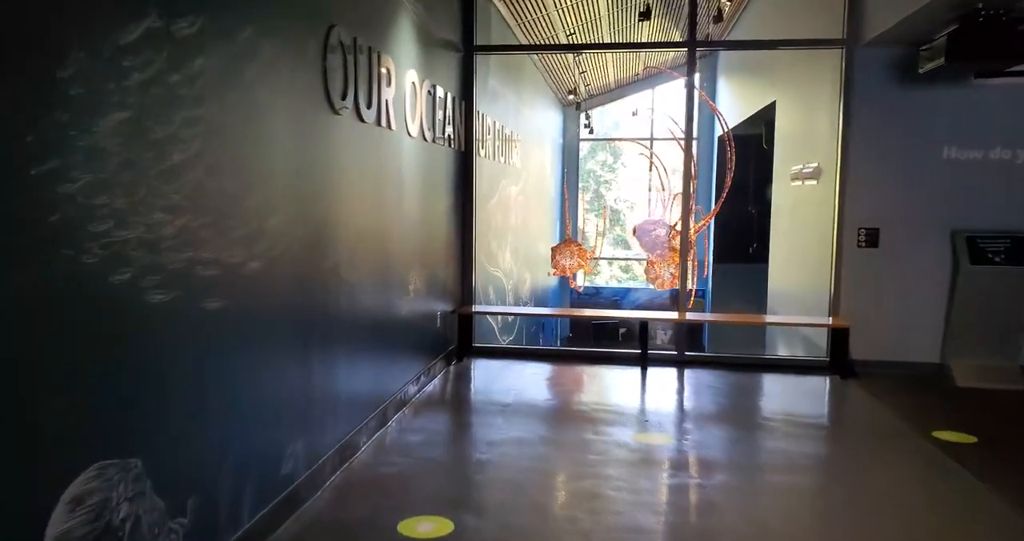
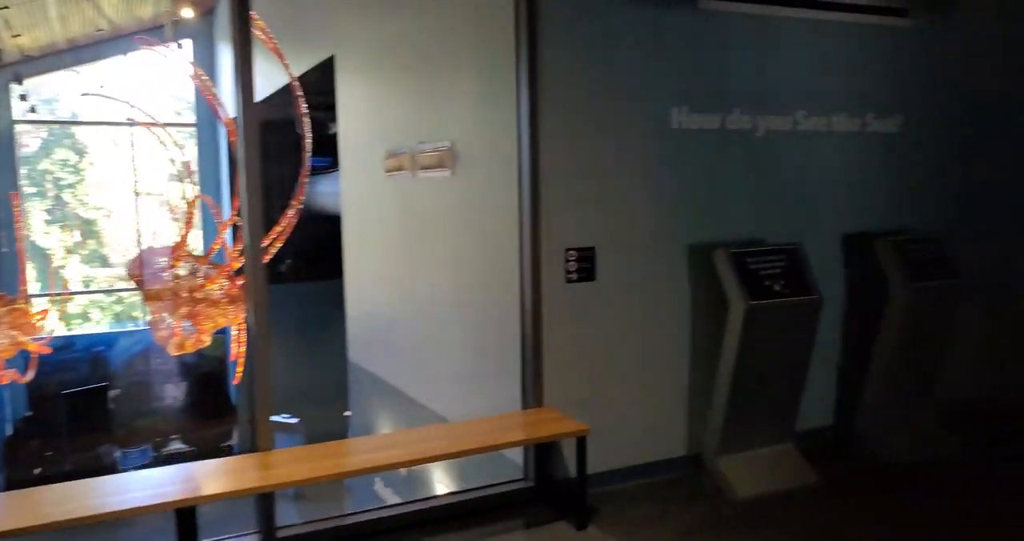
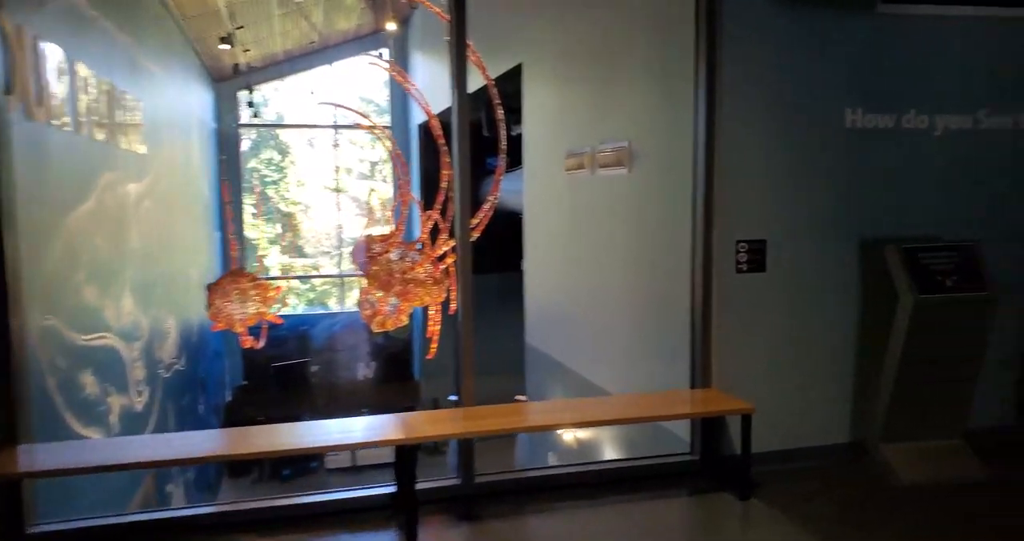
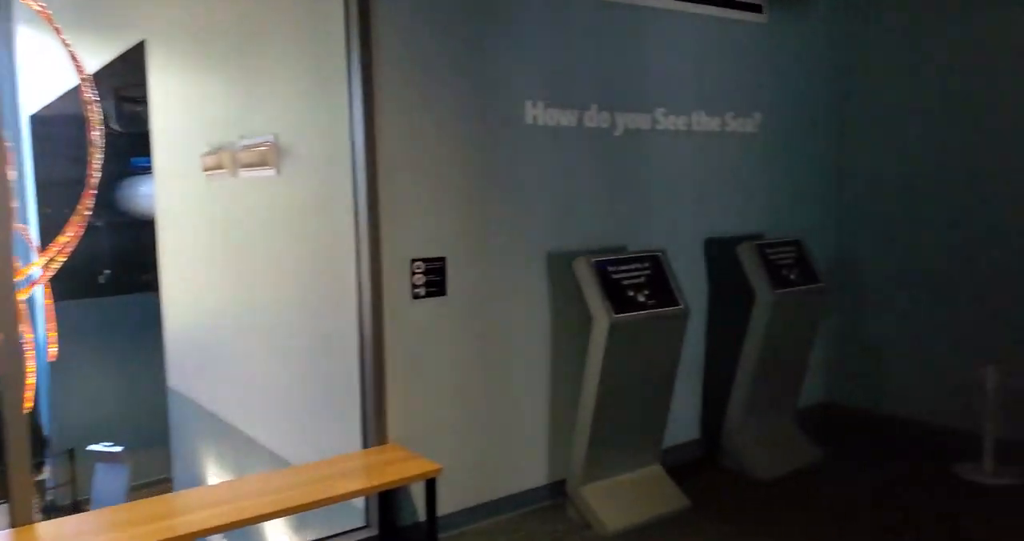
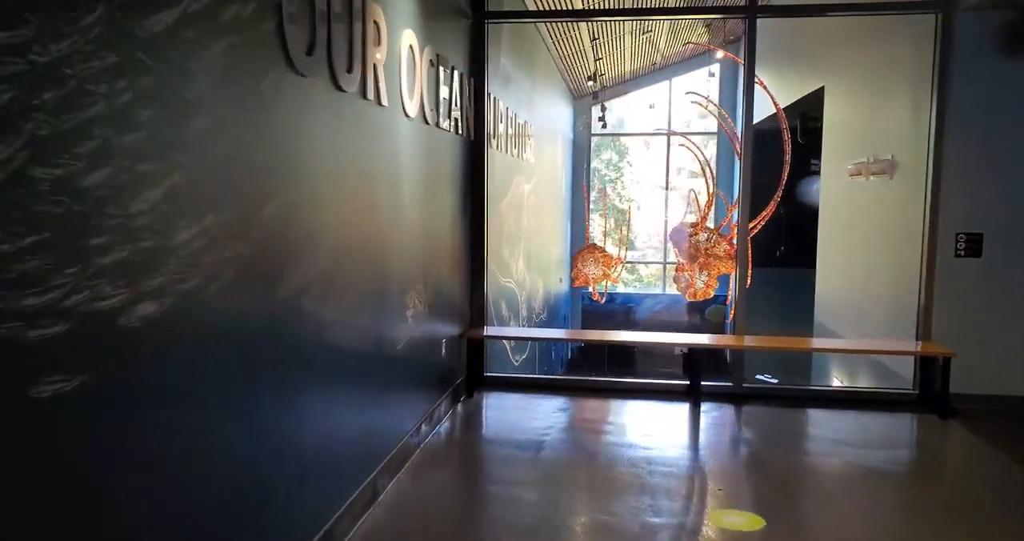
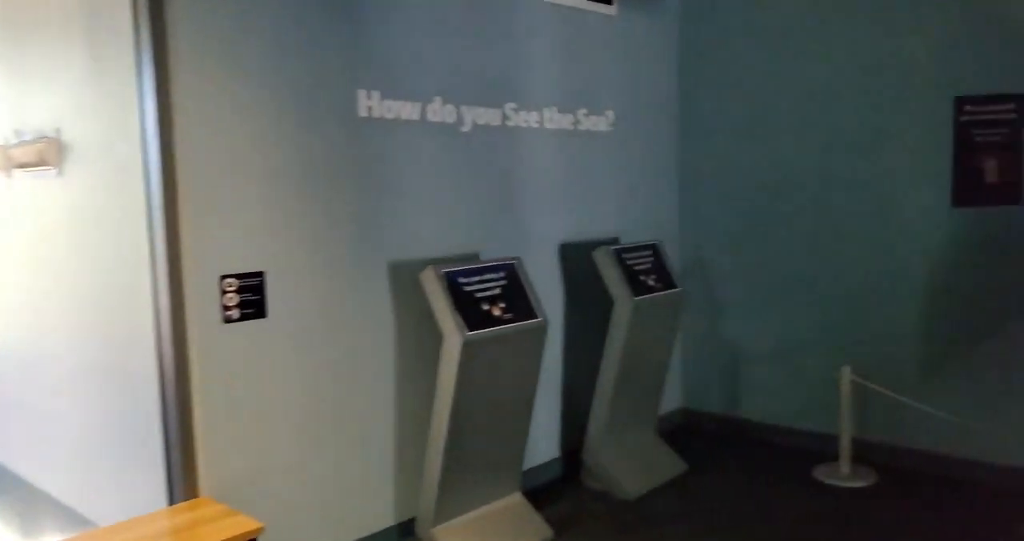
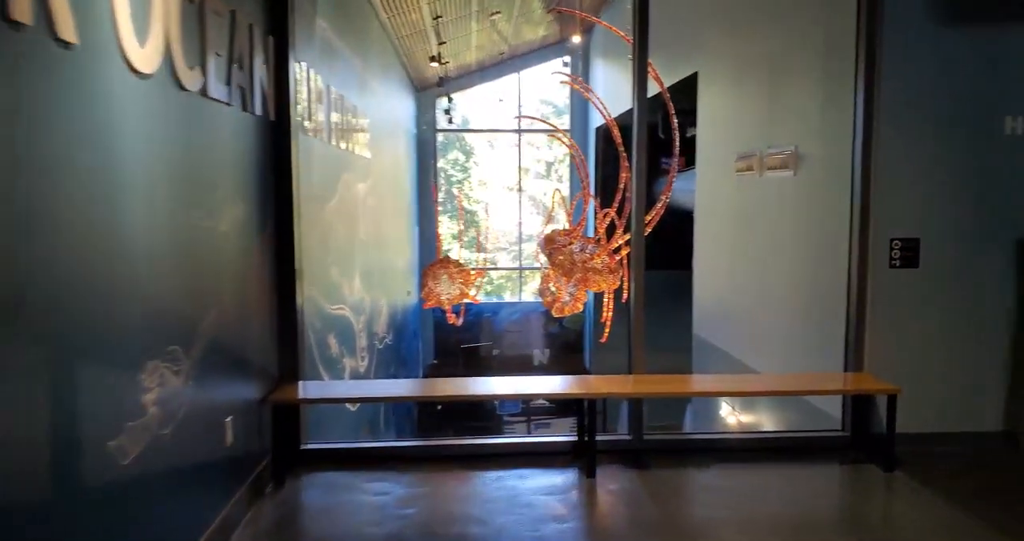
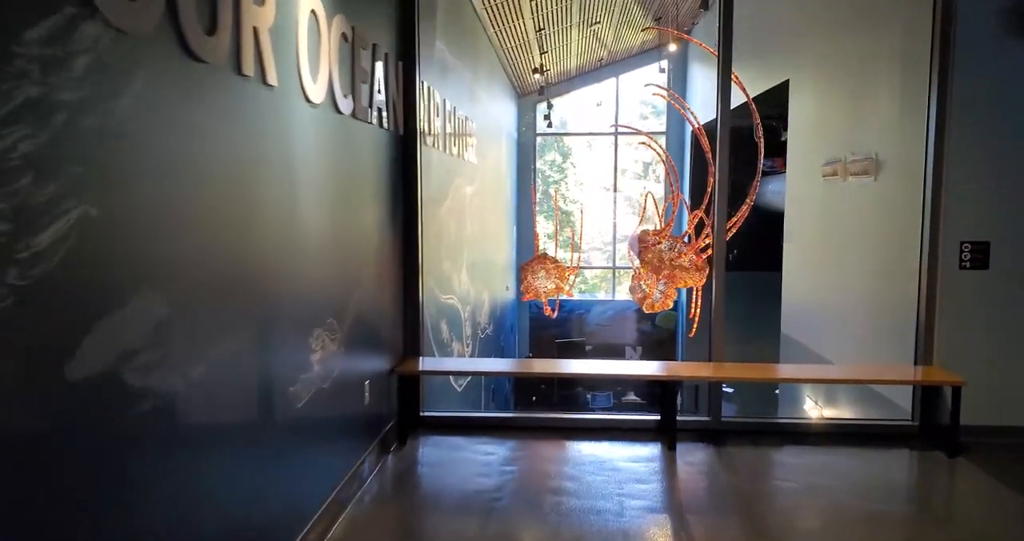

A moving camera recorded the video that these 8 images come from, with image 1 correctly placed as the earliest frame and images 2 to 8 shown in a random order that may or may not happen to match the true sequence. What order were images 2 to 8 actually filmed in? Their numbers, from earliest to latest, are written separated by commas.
5, 8, 7, 3, 2, 4, 6
